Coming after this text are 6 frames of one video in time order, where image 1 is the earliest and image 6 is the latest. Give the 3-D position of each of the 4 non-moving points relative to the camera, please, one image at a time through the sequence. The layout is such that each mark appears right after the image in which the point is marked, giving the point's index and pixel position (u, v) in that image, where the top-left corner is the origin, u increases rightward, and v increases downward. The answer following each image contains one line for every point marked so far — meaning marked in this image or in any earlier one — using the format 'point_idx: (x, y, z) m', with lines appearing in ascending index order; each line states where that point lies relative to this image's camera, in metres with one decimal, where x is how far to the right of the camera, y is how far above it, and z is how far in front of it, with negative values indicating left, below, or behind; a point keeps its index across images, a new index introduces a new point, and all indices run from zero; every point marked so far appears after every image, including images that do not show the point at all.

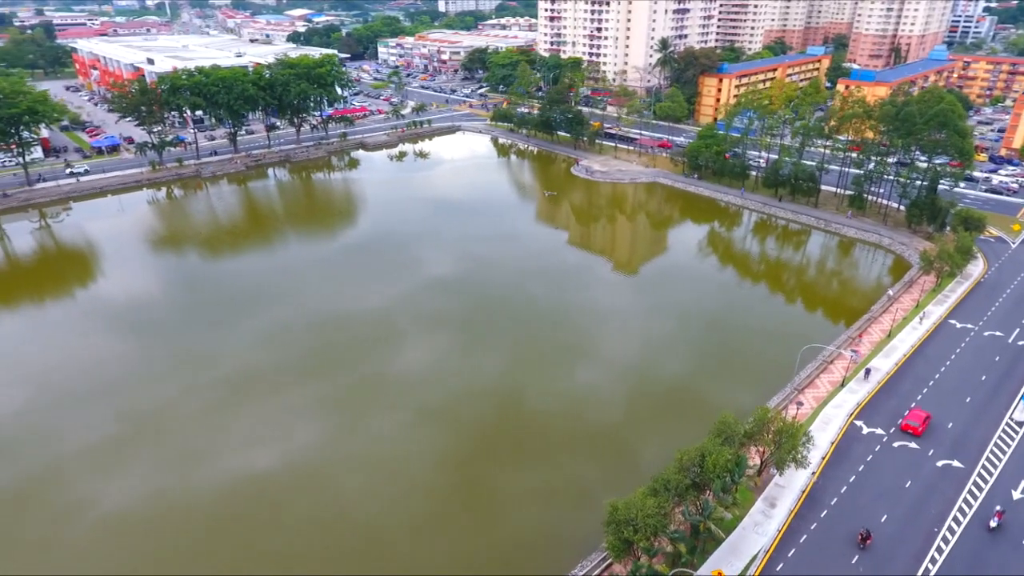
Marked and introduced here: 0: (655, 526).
0: (+3.6, -6.0, +15.7) m
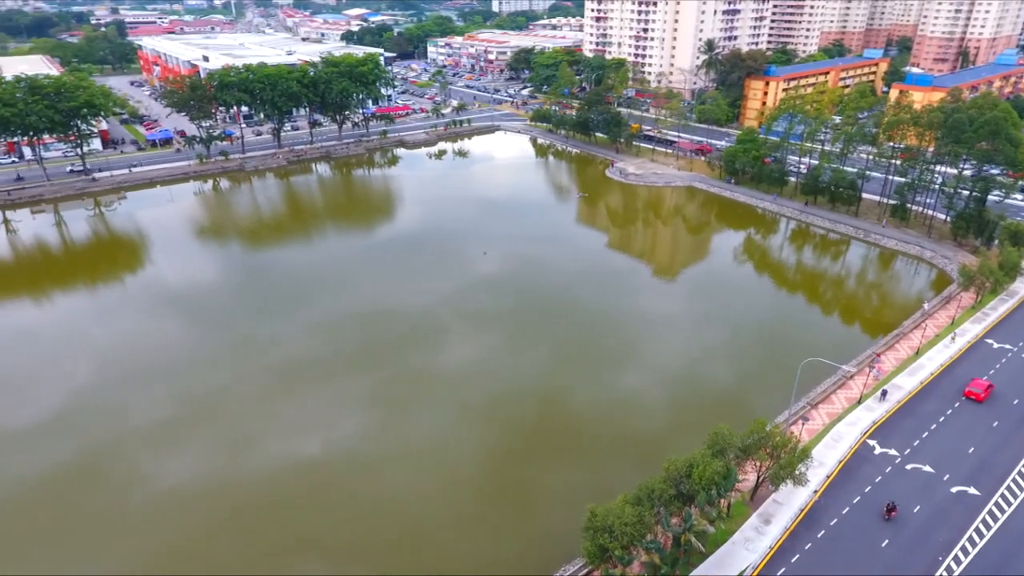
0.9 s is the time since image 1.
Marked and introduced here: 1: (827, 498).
0: (+3.0, -6.1, +15.5) m
1: (+9.8, -6.6, +19.6) m
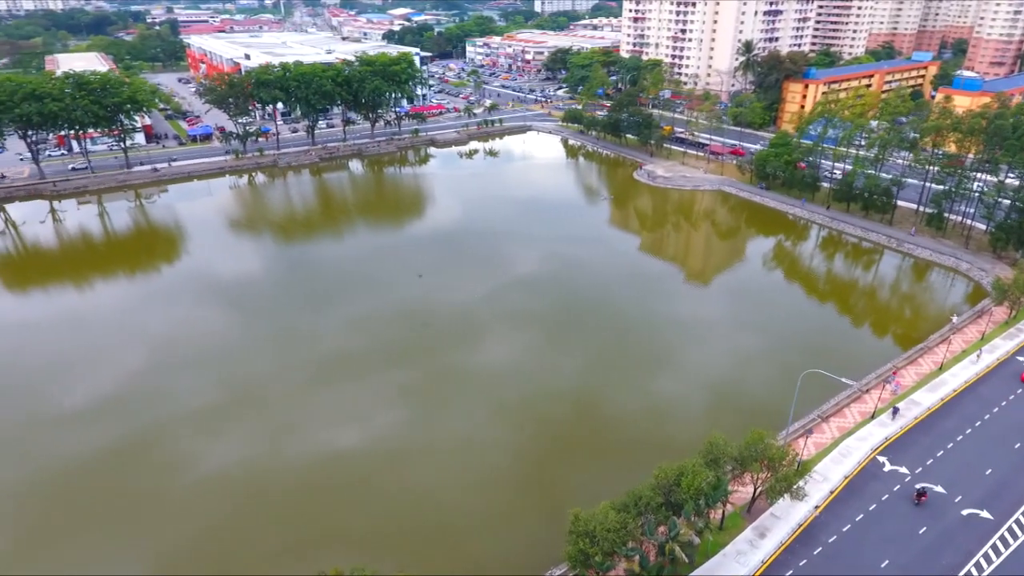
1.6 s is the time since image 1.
0: (+2.5, -6.2, +15.4) m
1: (+9.6, -6.9, +19.1) m
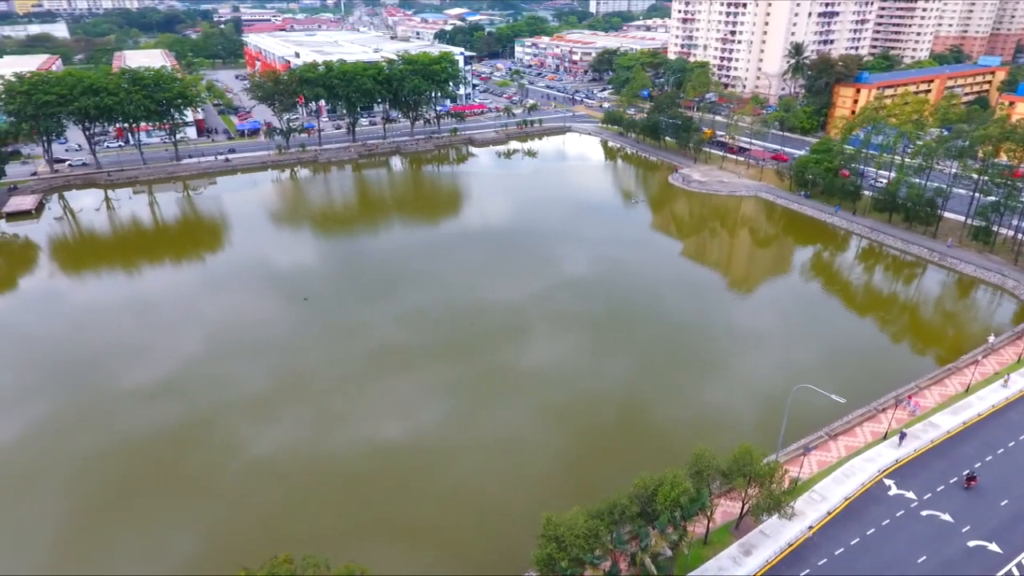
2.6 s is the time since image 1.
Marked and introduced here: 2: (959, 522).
0: (+1.7, -6.3, +15.2) m
1: (+9.0, -7.2, +18.3) m
2: (+13.4, -7.0, +18.8) m
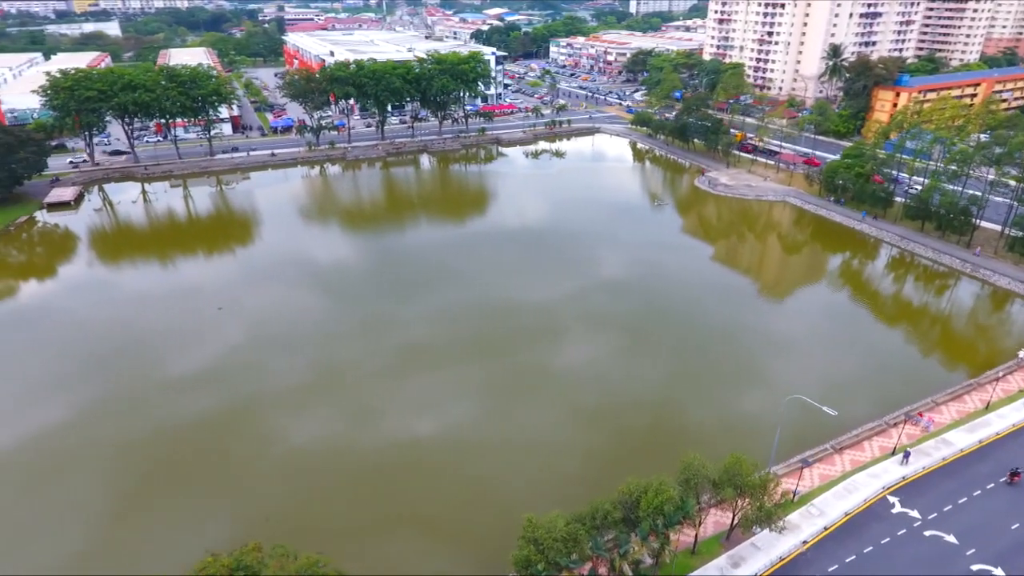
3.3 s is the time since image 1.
0: (+1.2, -6.4, +15.1) m
1: (+8.6, -7.5, +17.8) m
2: (+13.0, -7.4, +18.0) m
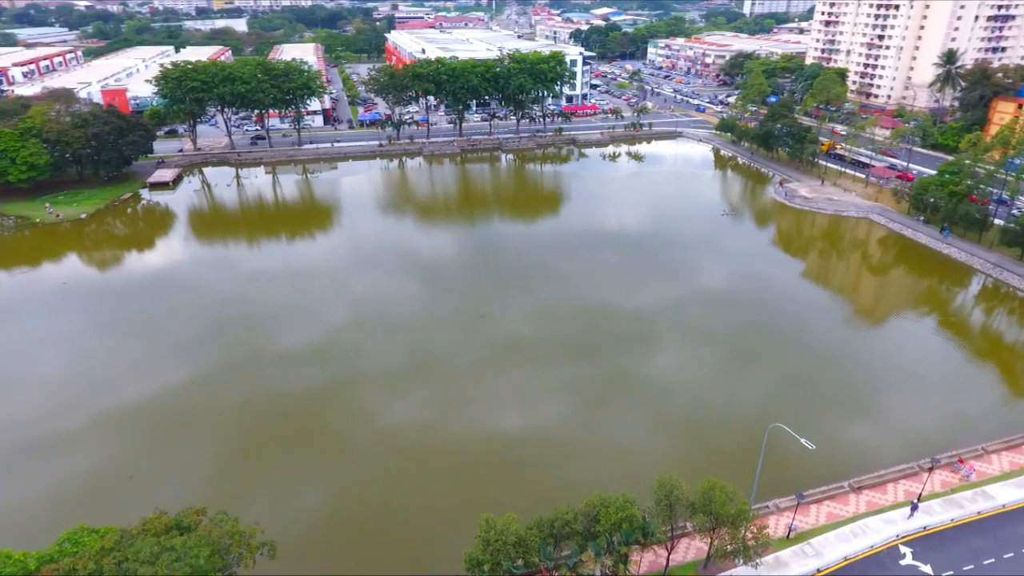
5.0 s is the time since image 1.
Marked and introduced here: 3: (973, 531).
0: (-0.1, -6.4, +15.0) m
1: (+7.6, -8.1, +16.6) m
2: (+12.0, -8.3, +16.1) m
3: (+13.6, -7.1, +18.5) m
